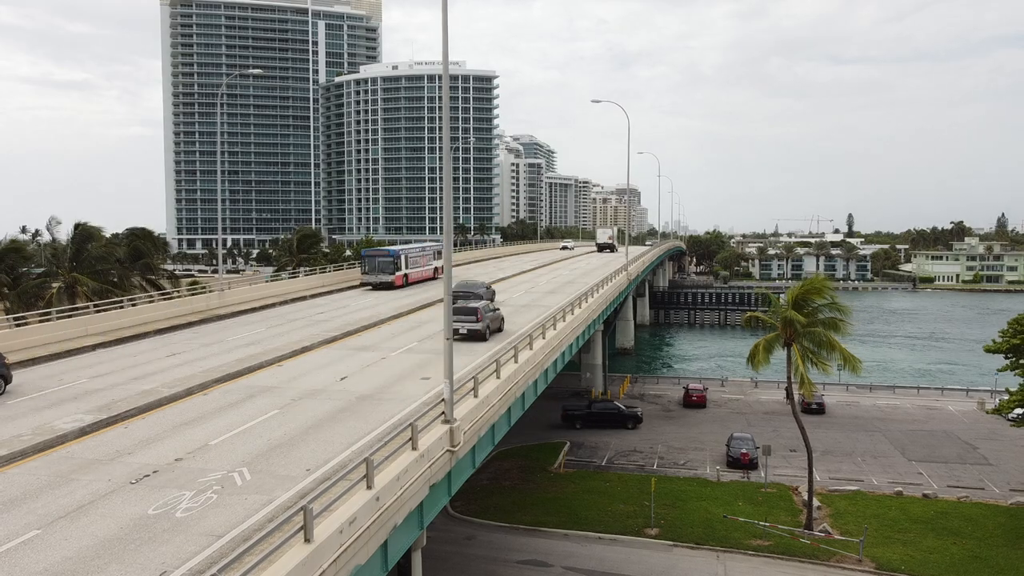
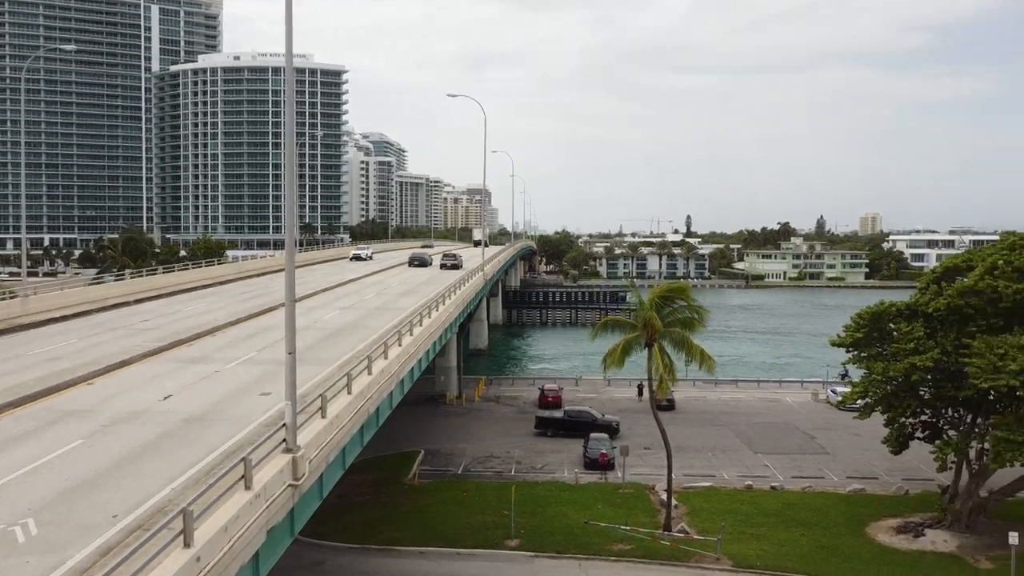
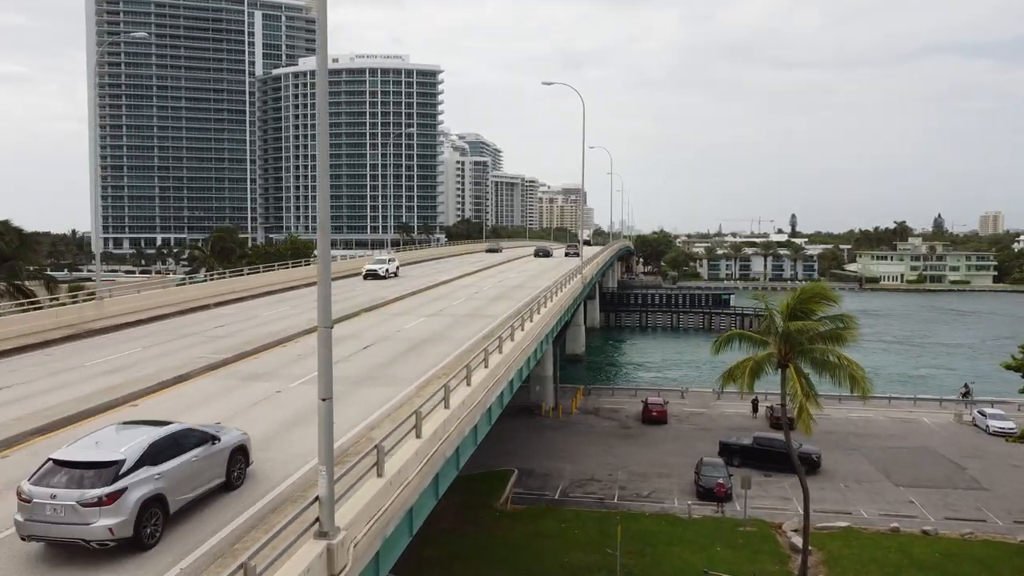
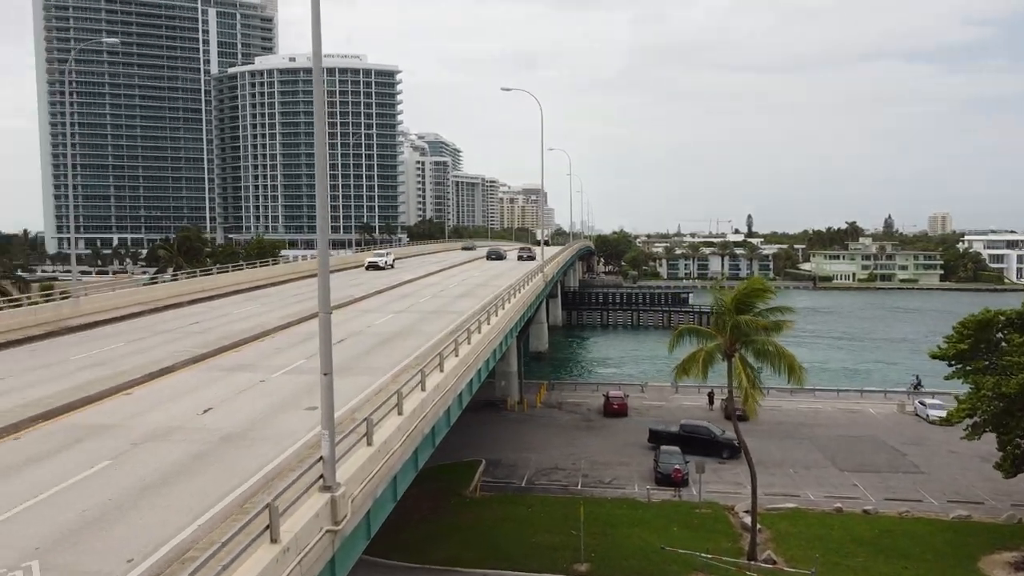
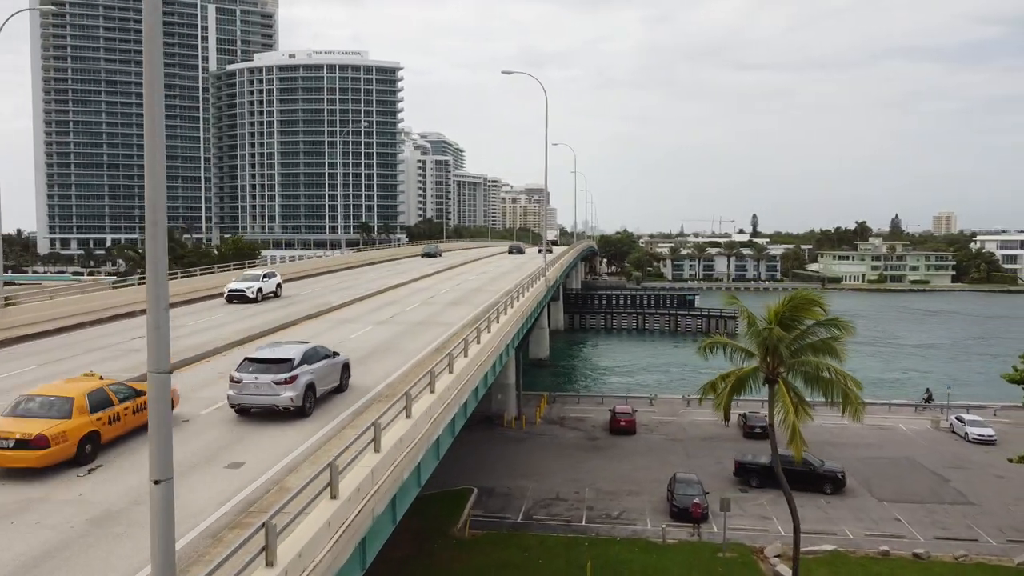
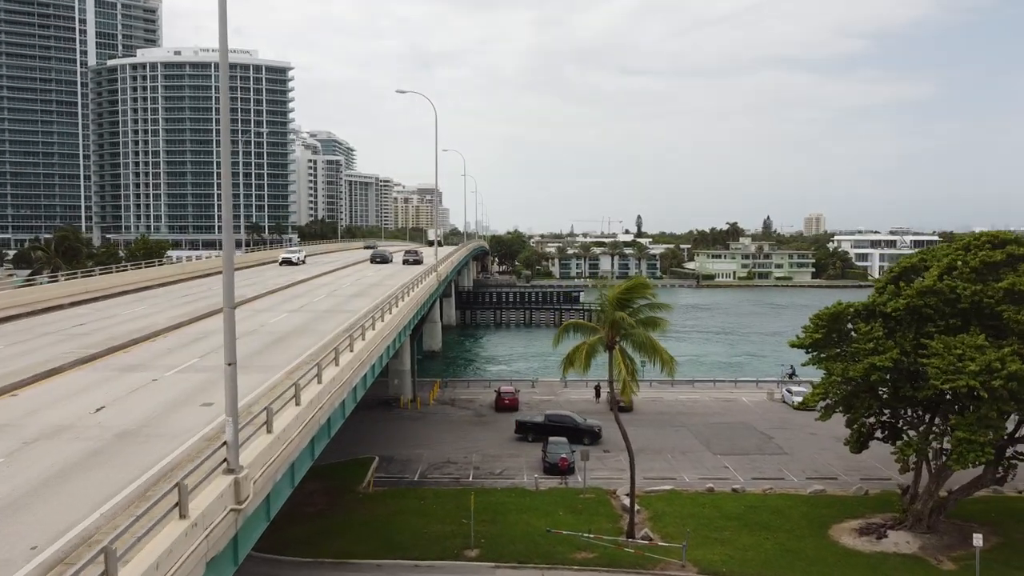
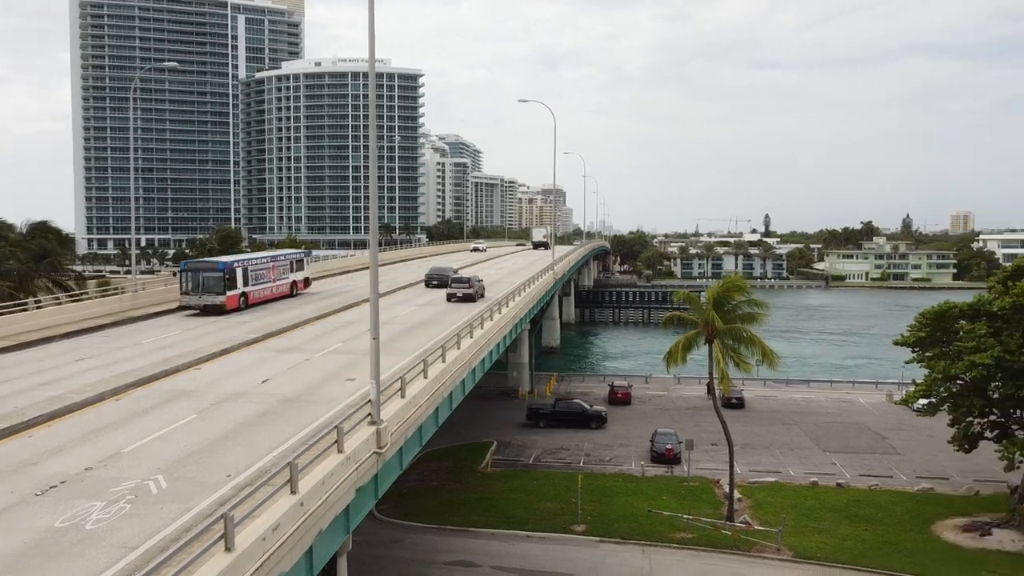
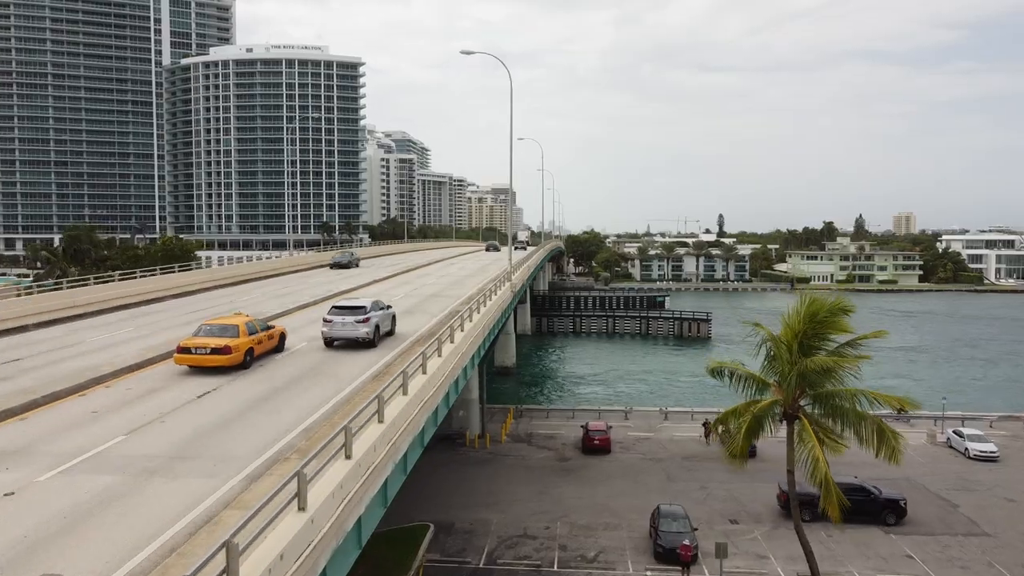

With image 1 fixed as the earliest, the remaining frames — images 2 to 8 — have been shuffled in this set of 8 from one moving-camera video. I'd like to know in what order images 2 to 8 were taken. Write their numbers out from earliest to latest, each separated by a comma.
7, 2, 6, 4, 3, 5, 8
